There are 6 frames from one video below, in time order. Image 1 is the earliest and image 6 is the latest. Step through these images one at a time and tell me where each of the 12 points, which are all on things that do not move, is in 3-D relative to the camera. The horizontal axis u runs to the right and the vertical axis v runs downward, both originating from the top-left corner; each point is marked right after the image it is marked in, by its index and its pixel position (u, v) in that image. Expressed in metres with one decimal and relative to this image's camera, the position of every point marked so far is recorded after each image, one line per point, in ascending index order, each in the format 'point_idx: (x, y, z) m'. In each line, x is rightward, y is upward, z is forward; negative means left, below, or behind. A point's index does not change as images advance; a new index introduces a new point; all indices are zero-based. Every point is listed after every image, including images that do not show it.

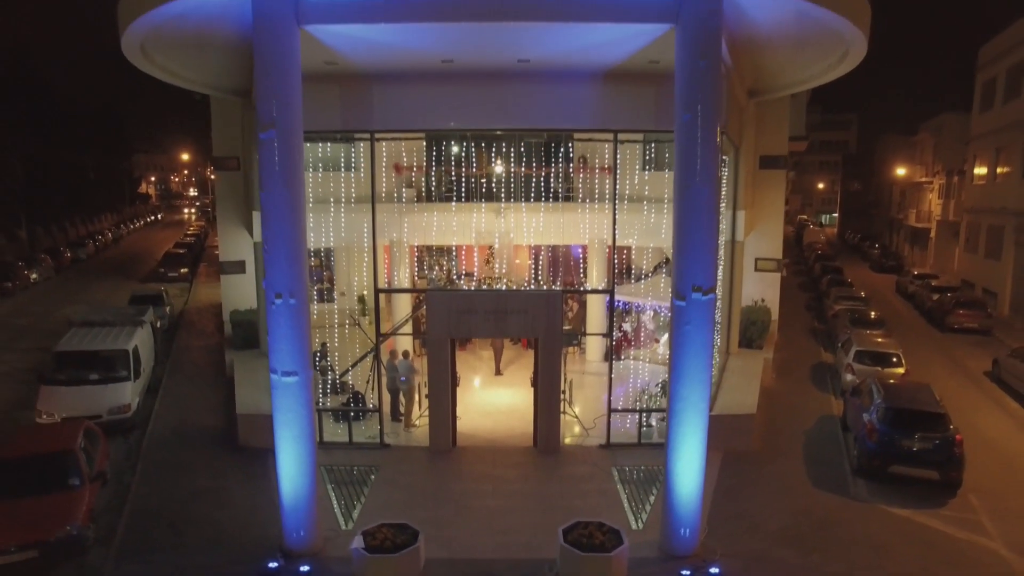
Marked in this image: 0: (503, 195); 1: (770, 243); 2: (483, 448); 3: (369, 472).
0: (-0.1, +1.9, +12.1) m
1: (+7.2, +1.3, +19.8) m
2: (-0.5, -2.7, +11.9) m
3: (-2.2, -2.8, +11.1) m
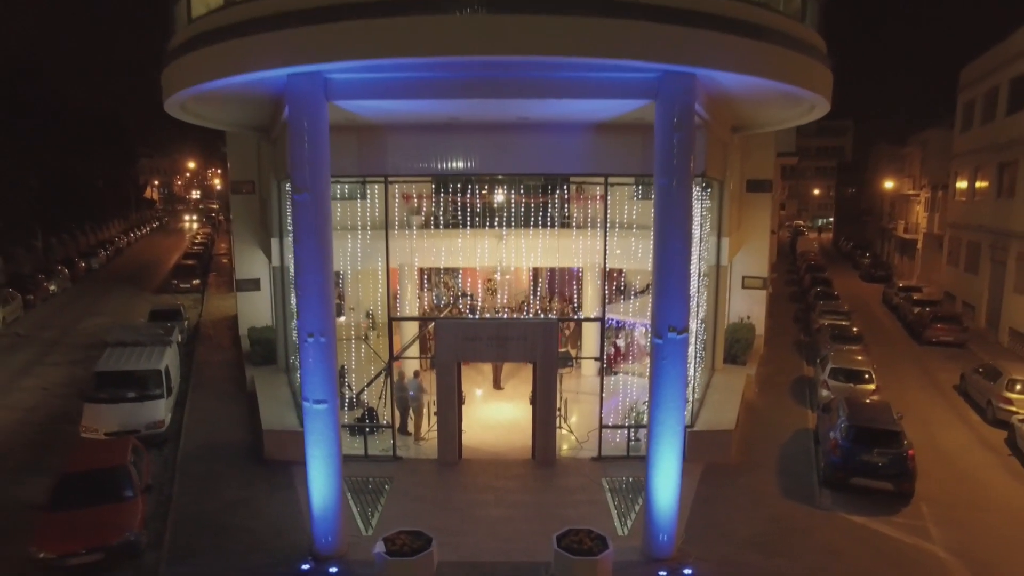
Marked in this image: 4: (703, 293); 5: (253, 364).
0: (-0.1, +1.4, +13.3) m
1: (+7.2, +0.8, +21.0) m
2: (-0.5, -3.2, +13.1) m
3: (-2.2, -3.3, +12.3) m
4: (+4.1, 0.0, +15.4) m
5: (-6.4, -1.9, +17.6) m
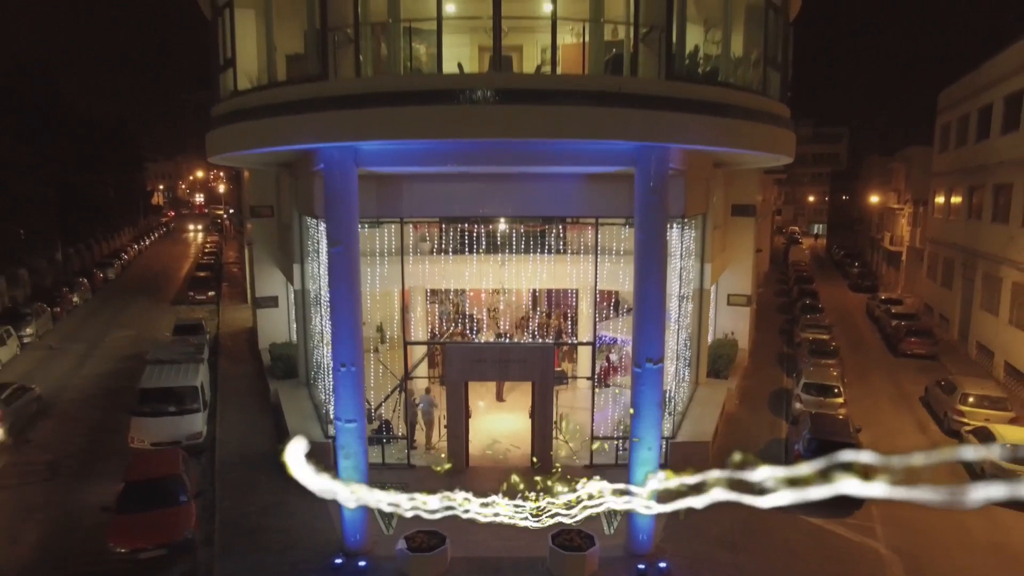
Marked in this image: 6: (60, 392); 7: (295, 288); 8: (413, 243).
0: (-0.1, +0.9, +14.9) m
1: (+7.3, +0.2, +22.6) m
2: (-0.4, -3.7, +14.7) m
3: (-2.2, -3.9, +13.8) m
4: (+4.1, -0.5, +17.0) m
5: (-6.4, -2.4, +19.2) m
6: (-12.3, -2.9, +19.5) m
7: (-5.7, 0.0, +18.7) m
8: (-2.0, +0.9, +14.5) m
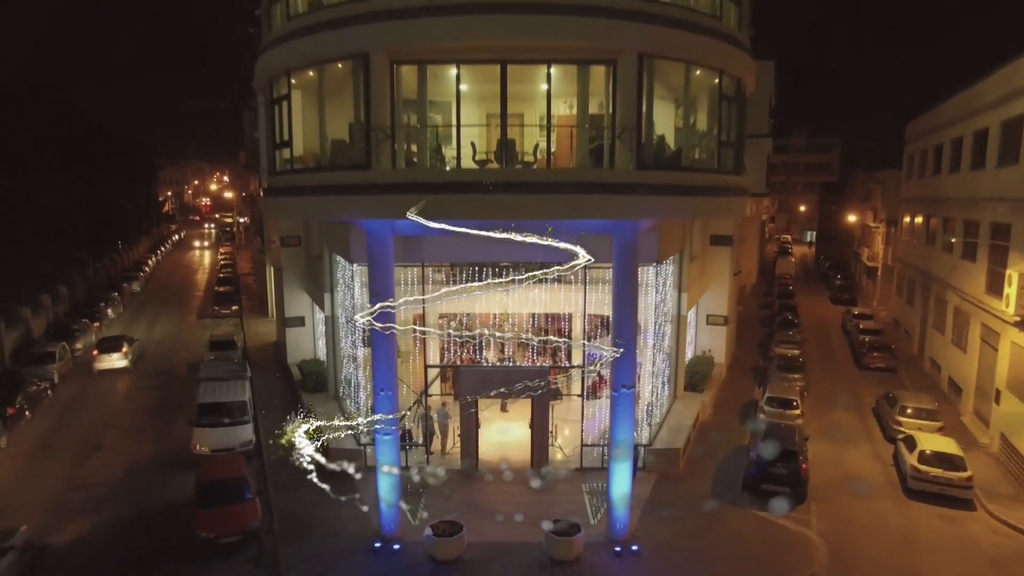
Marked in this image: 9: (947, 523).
0: (0.0, +0.1, +17.6) m
1: (+7.3, -0.5, +25.3) m
2: (-0.4, -4.5, +17.4) m
3: (-2.1, -4.6, +16.6) m
4: (+4.2, -1.3, +19.7) m
5: (-6.3, -3.2, +22.0) m
6: (-12.2, -3.6, +22.2) m
7: (-5.6, -0.8, +21.4) m
8: (-2.0, +0.2, +17.3) m
9: (+8.9, -4.8, +14.6) m
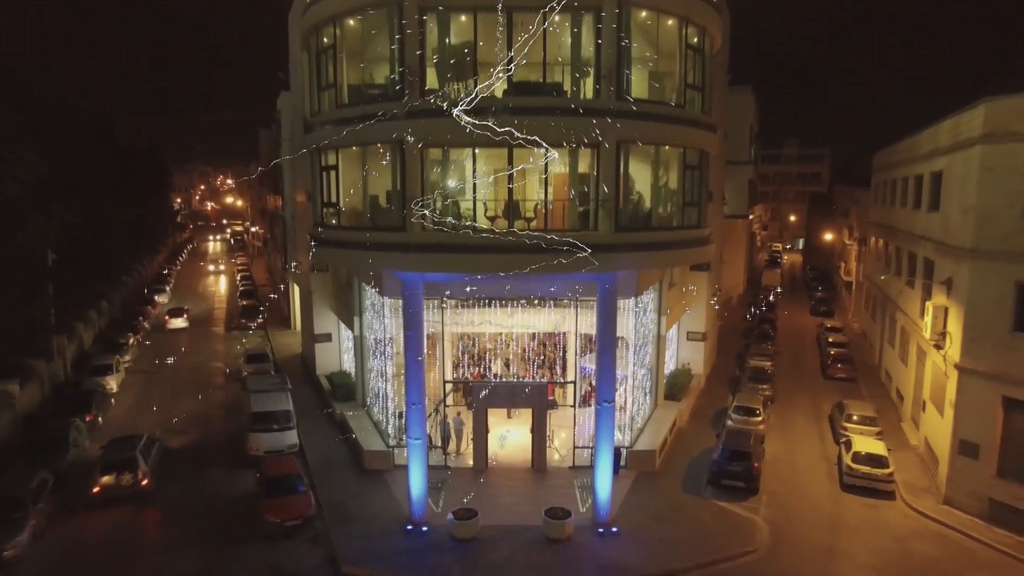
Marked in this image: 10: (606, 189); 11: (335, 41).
0: (+0.1, -0.7, +21.0) m
1: (+7.4, -1.3, +28.7) m
2: (-0.3, -5.3, +20.8) m
3: (-2.0, -5.4, +20.0) m
4: (+4.3, -2.1, +23.1) m
5: (-6.2, -4.0, +25.4) m
6: (-12.1, -4.5, +25.6) m
7: (-5.5, -1.6, +24.8) m
8: (-1.8, -0.7, +20.7) m
9: (+9.0, -5.6, +18.0) m
10: (+2.1, +2.3, +16.3) m
11: (-4.4, +6.1, +17.7) m
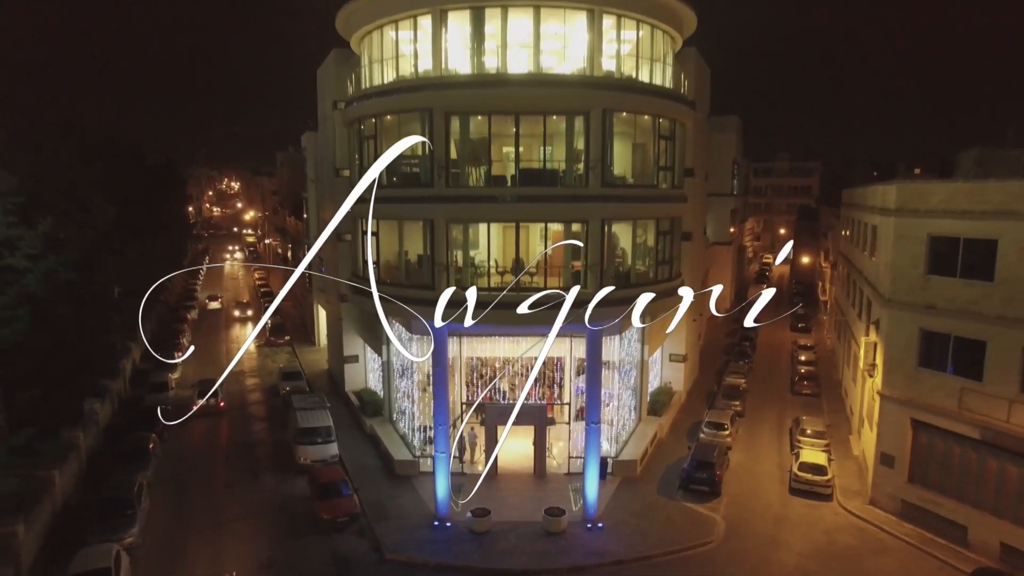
0: (+0.3, -2.0, +25.1) m
1: (+7.6, -2.6, +32.8) m
2: (-0.1, -6.5, +25.0) m
3: (-1.8, -6.7, +24.1) m
4: (+4.5, -3.4, +27.2) m
5: (-6.0, -5.3, +29.5) m
6: (-11.9, -5.7, +29.8) m
7: (-5.3, -2.9, +29.0) m
8: (-1.7, -1.9, +24.8) m
9: (+9.2, -6.8, +22.1) m
10: (+2.3, +1.0, +20.5) m
11: (-4.2, +4.8, +21.9) m
